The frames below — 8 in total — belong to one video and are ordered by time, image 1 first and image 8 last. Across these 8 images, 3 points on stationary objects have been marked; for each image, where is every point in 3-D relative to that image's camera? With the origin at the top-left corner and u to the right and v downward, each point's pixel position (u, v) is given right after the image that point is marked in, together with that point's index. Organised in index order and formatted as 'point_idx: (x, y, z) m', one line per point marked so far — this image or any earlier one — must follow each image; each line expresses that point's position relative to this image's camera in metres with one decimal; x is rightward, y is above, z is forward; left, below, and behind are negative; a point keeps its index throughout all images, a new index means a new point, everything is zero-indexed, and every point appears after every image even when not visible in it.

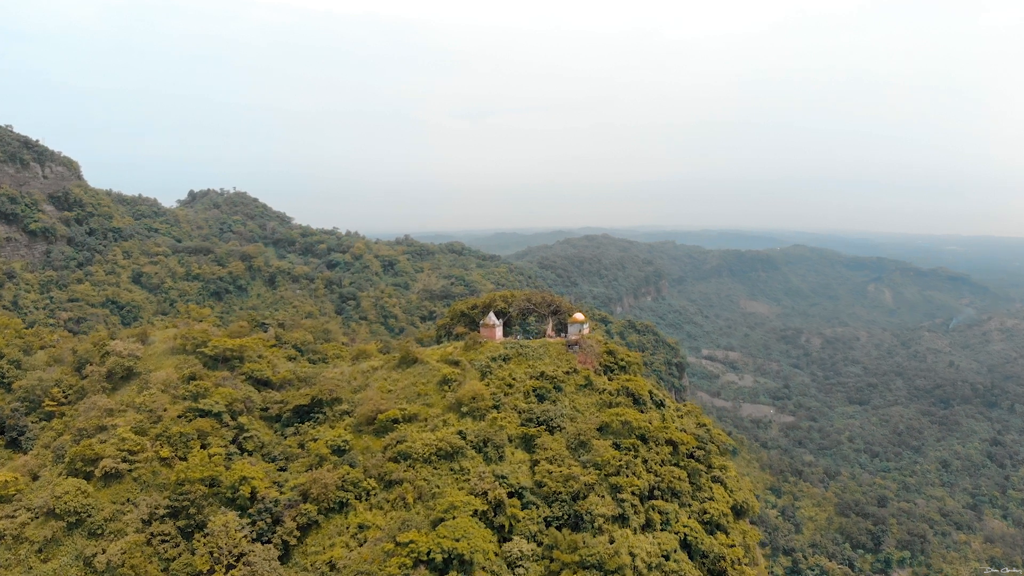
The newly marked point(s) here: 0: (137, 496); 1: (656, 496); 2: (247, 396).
0: (-8.7, -4.8, +12.0) m
1: (+3.5, -5.1, +12.5) m
2: (-7.6, -3.1, +14.7) m
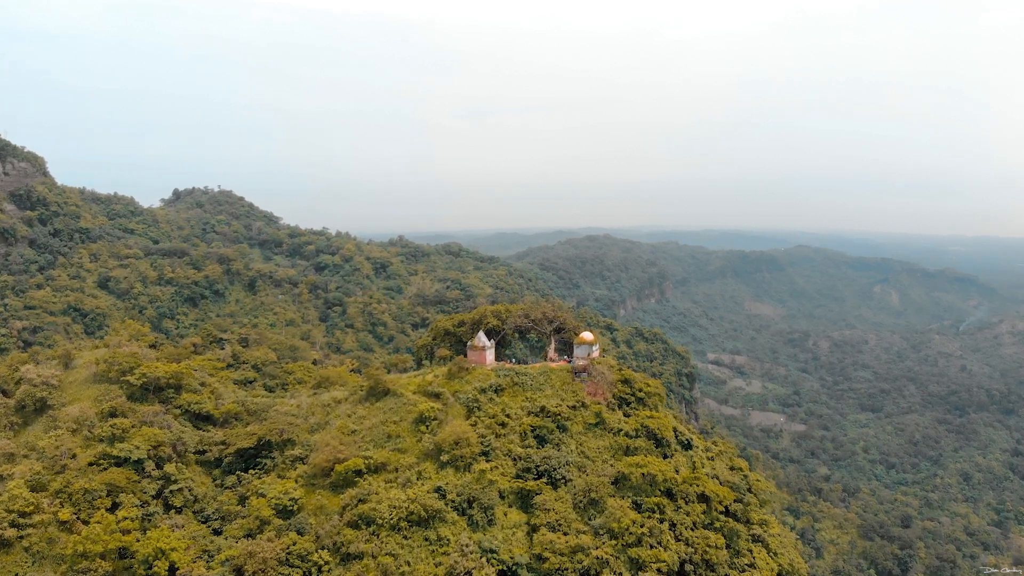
0: (-8.8, -5.2, +9.3) m
1: (+3.4, -5.4, +9.8) m
2: (-7.7, -3.5, +12.0) m
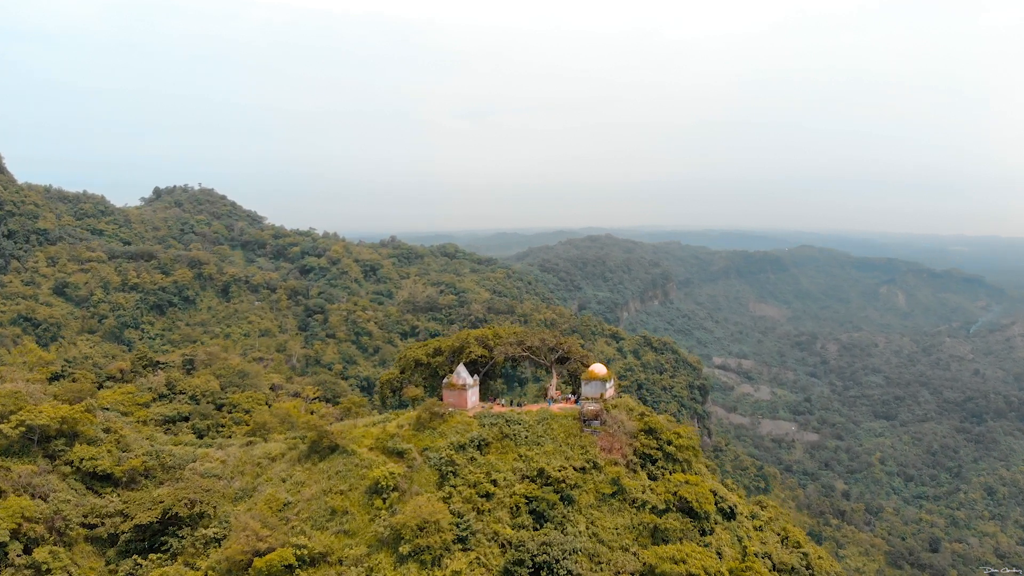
0: (-9.0, -5.6, +6.4) m
1: (+3.2, -5.8, +6.9) m
2: (-7.9, -3.9, +9.1) m
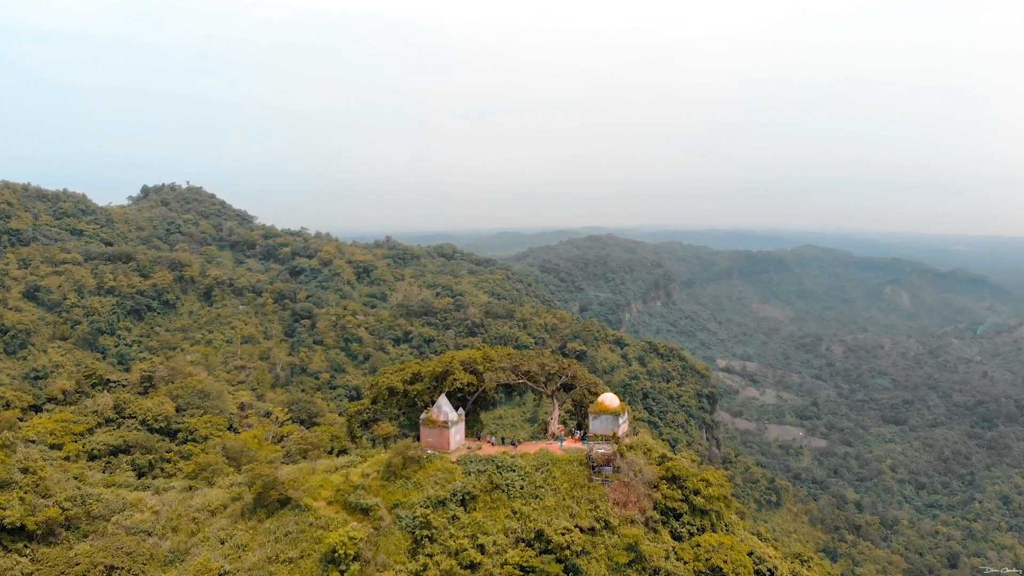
0: (-9.2, -5.8, +4.7) m
1: (+3.0, -6.0, +5.2) m
2: (-8.1, -4.1, +7.4) m
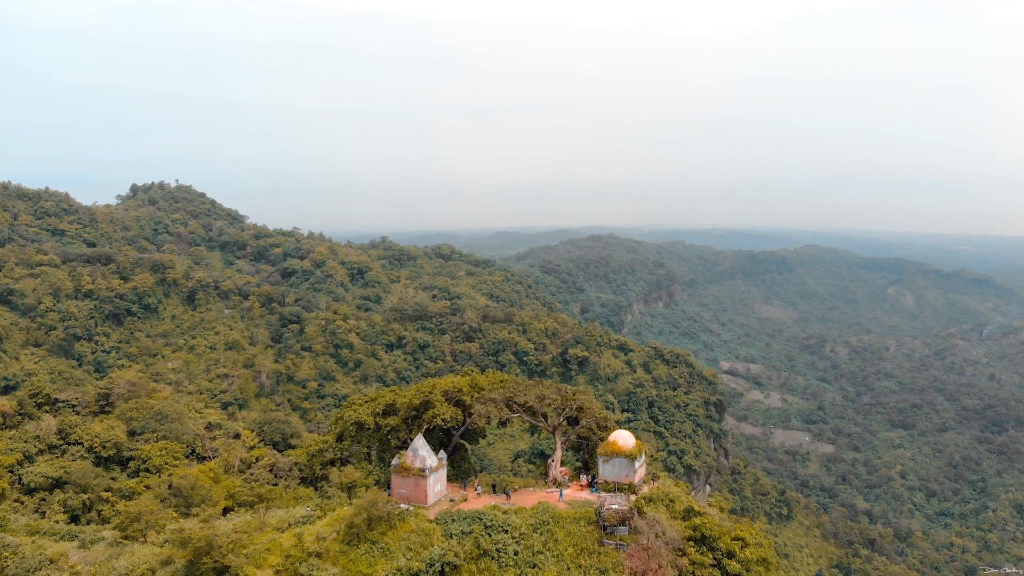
0: (-9.3, -6.0, +3.3) m
1: (+2.9, -6.2, +3.7) m
2: (-8.1, -4.3, +6.0) m
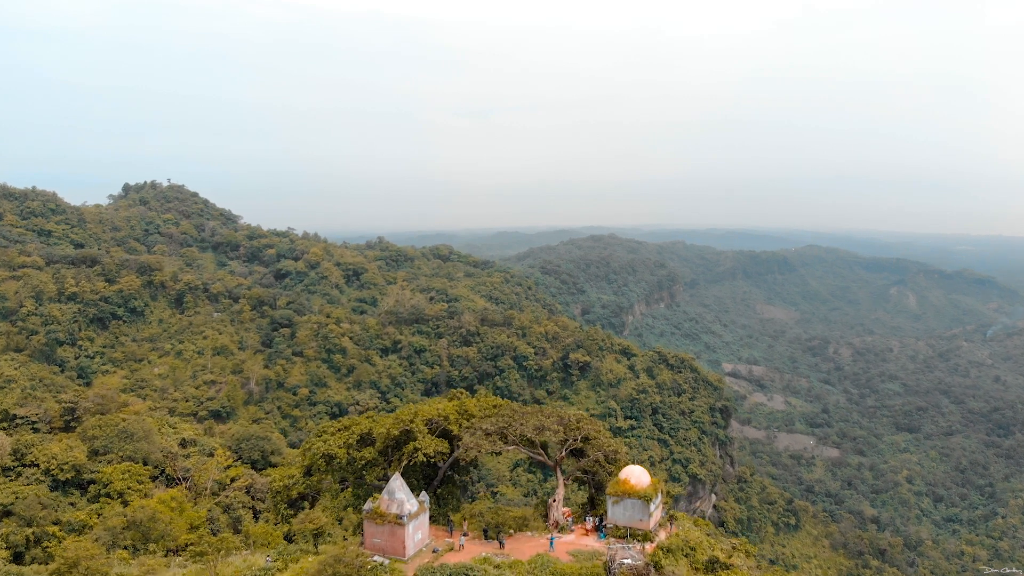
0: (-9.3, -6.1, +2.3) m
1: (+2.9, -6.4, +2.8) m
2: (-8.2, -4.4, +5.0) m
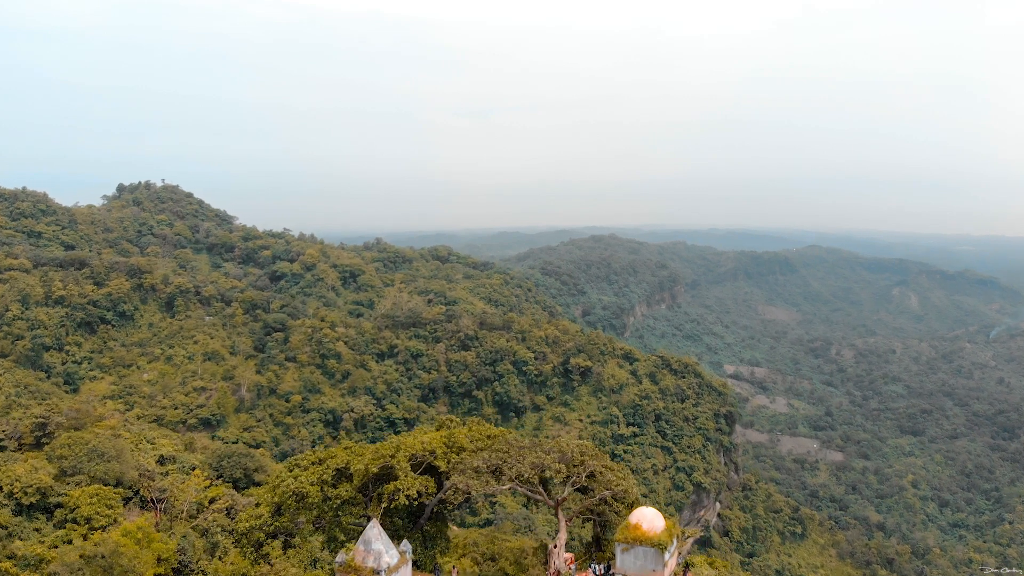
0: (-9.4, -6.3, +1.6) m
1: (+2.8, -6.6, +2.0) m
2: (-8.3, -4.6, +4.3) m
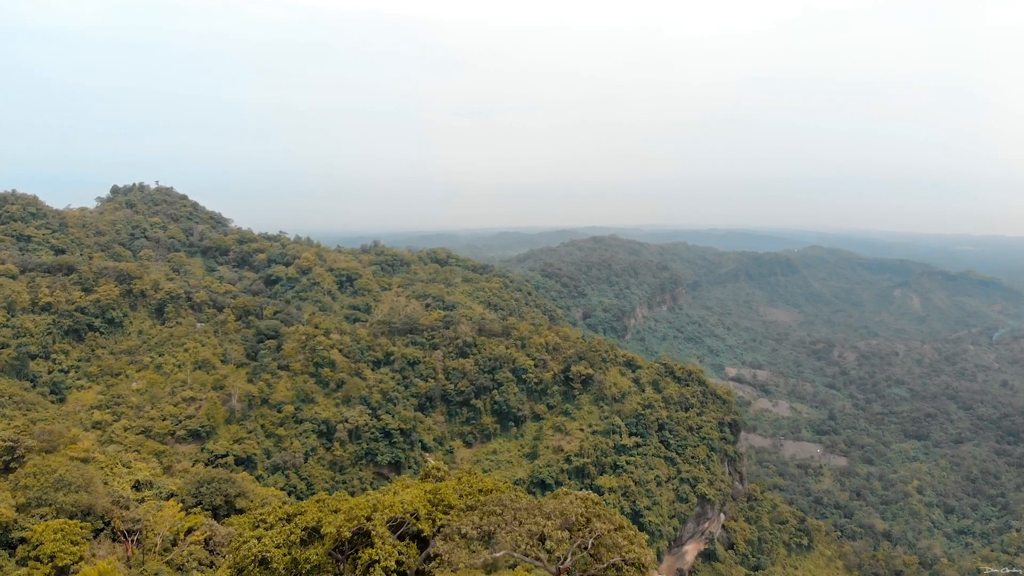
0: (-9.4, -6.6, +0.9) m
1: (+2.8, -6.9, +1.3) m
2: (-8.3, -4.9, +3.6) m
